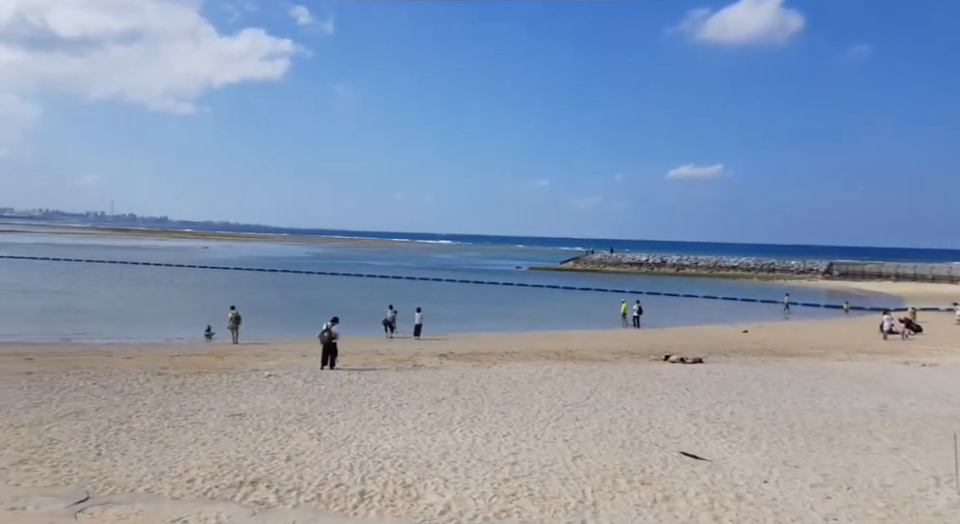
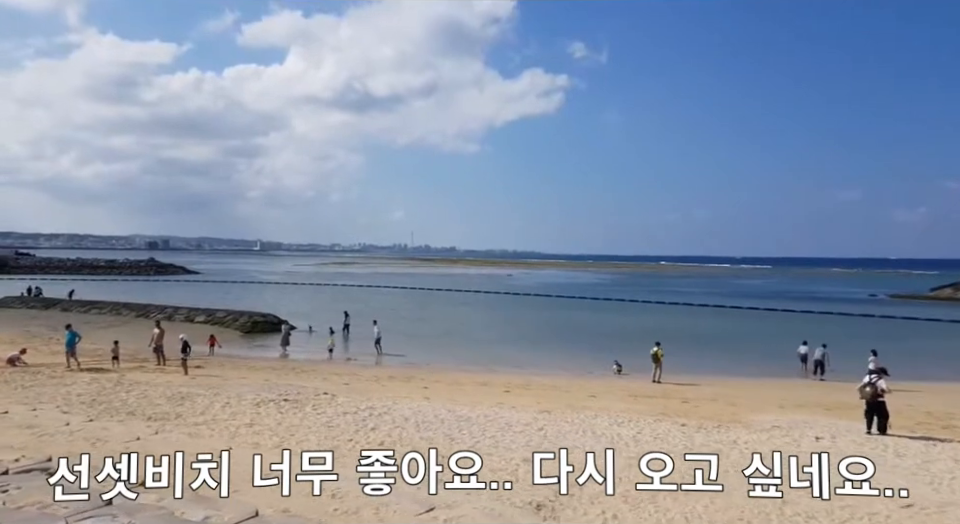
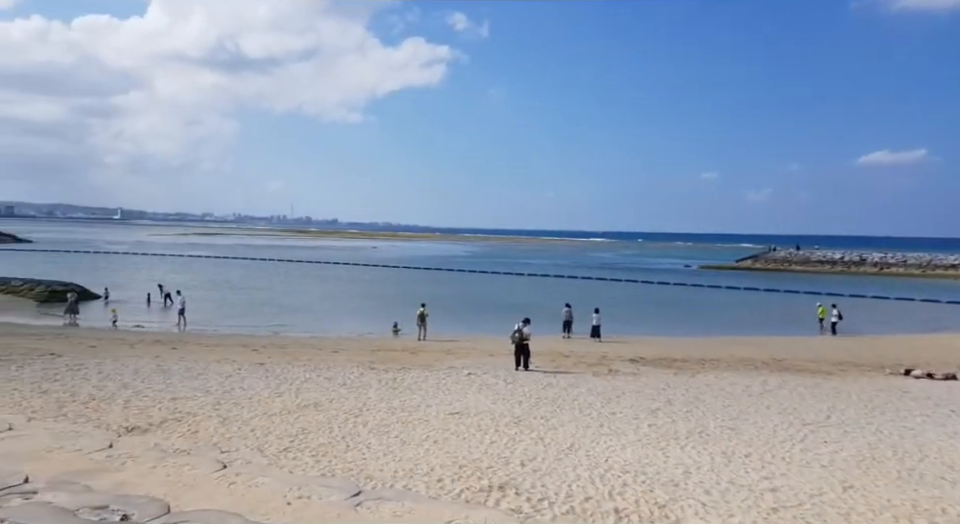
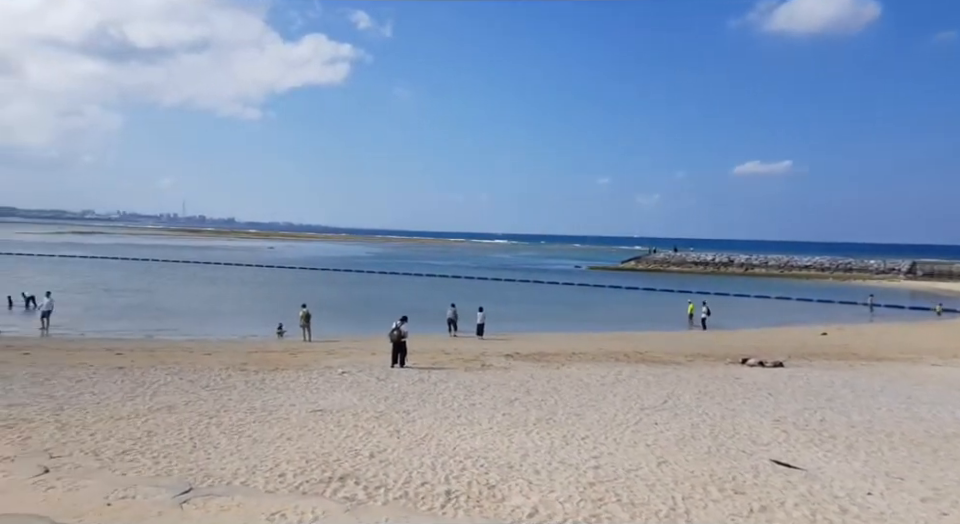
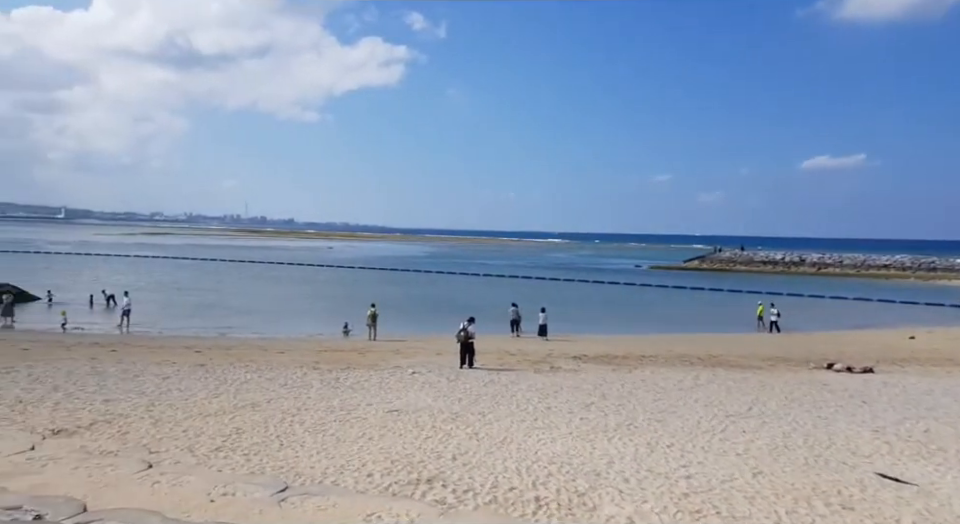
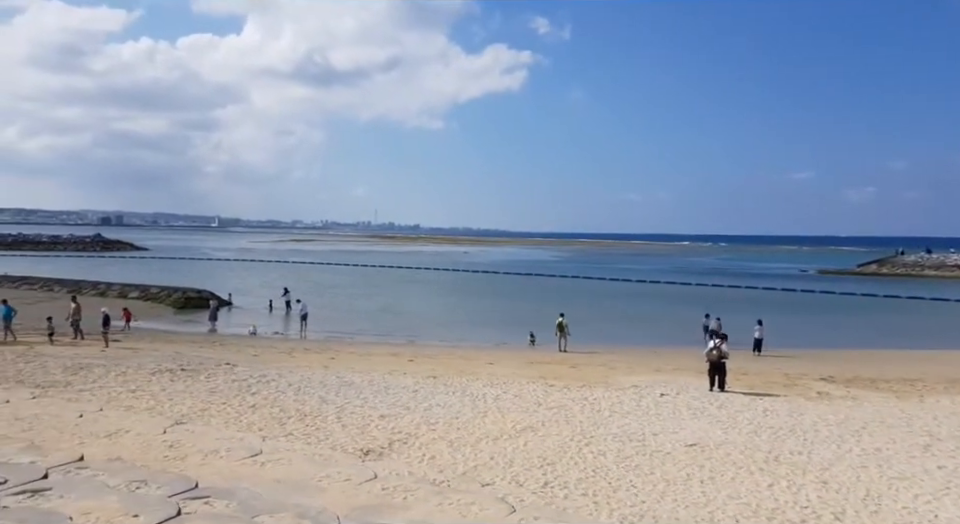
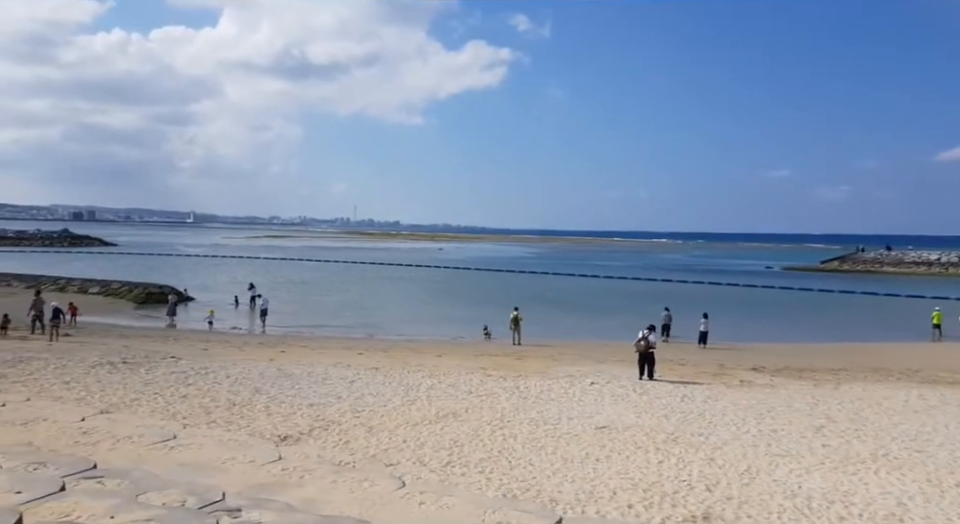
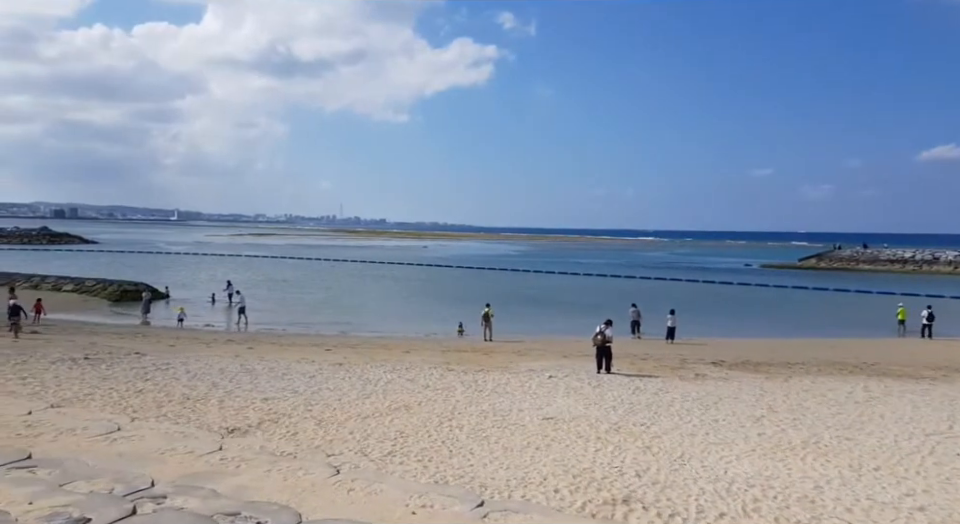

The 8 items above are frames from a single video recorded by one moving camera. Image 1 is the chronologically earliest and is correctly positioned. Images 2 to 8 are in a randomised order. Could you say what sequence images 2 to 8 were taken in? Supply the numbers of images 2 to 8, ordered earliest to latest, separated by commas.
4, 5, 3, 8, 7, 6, 2
